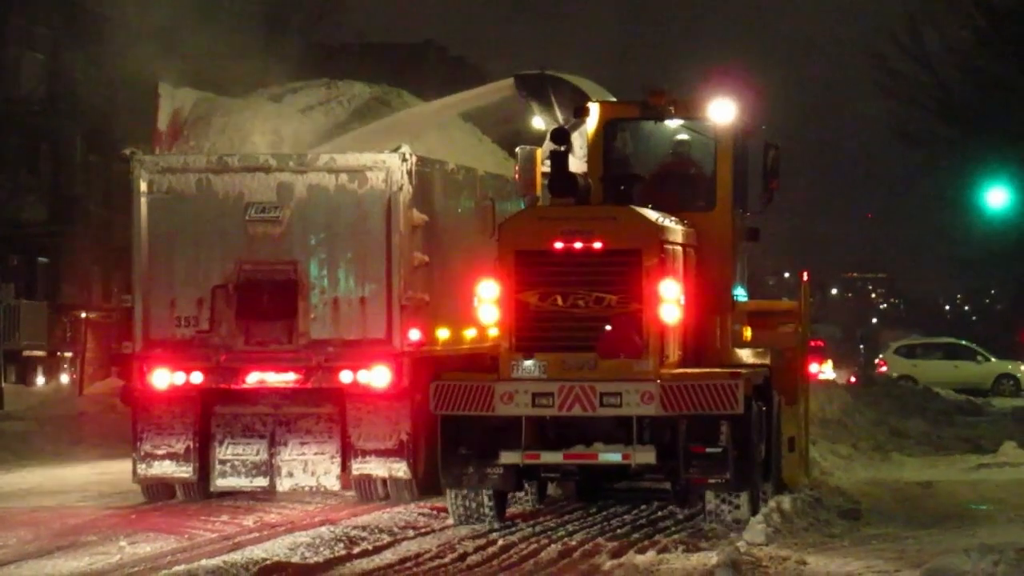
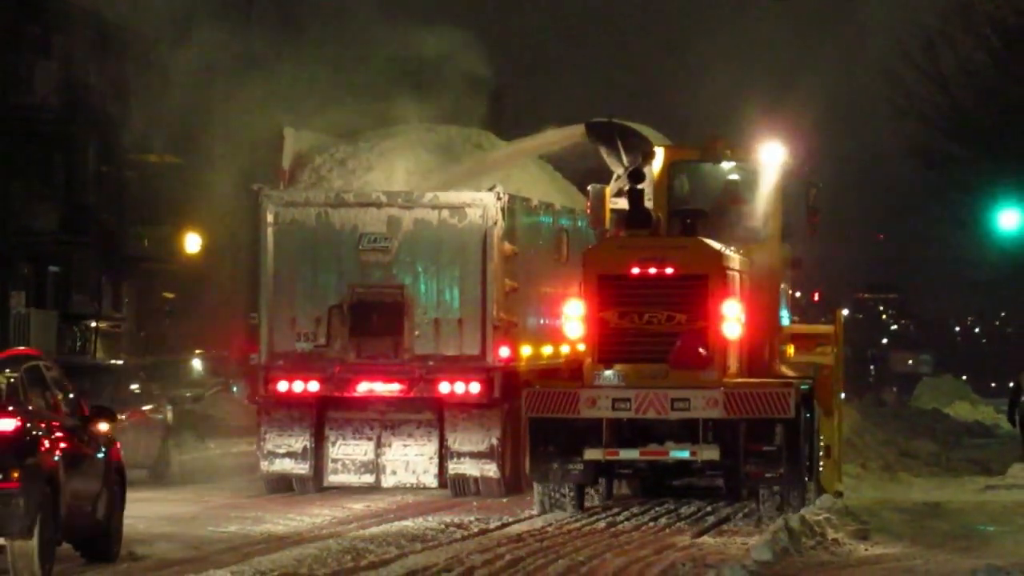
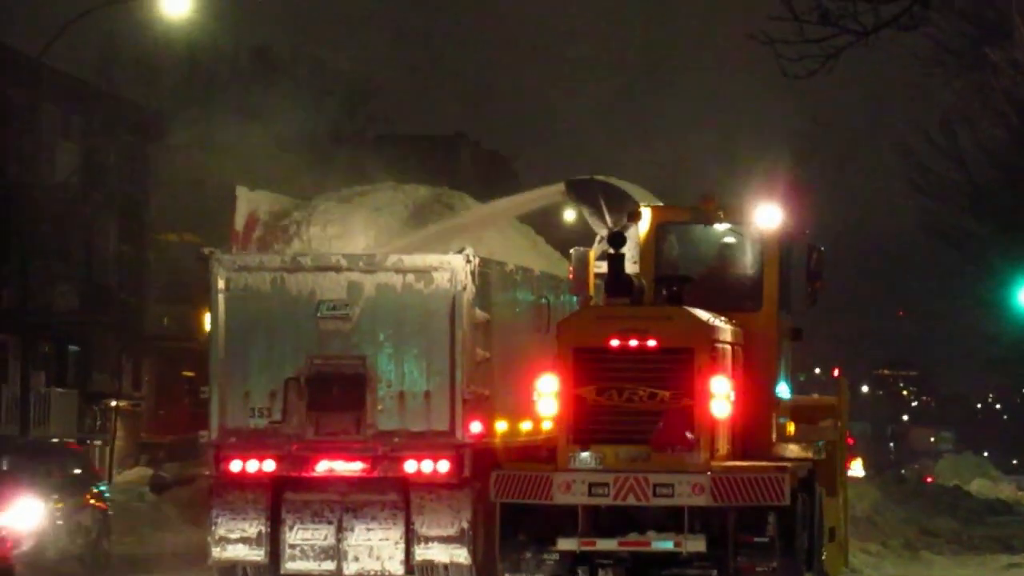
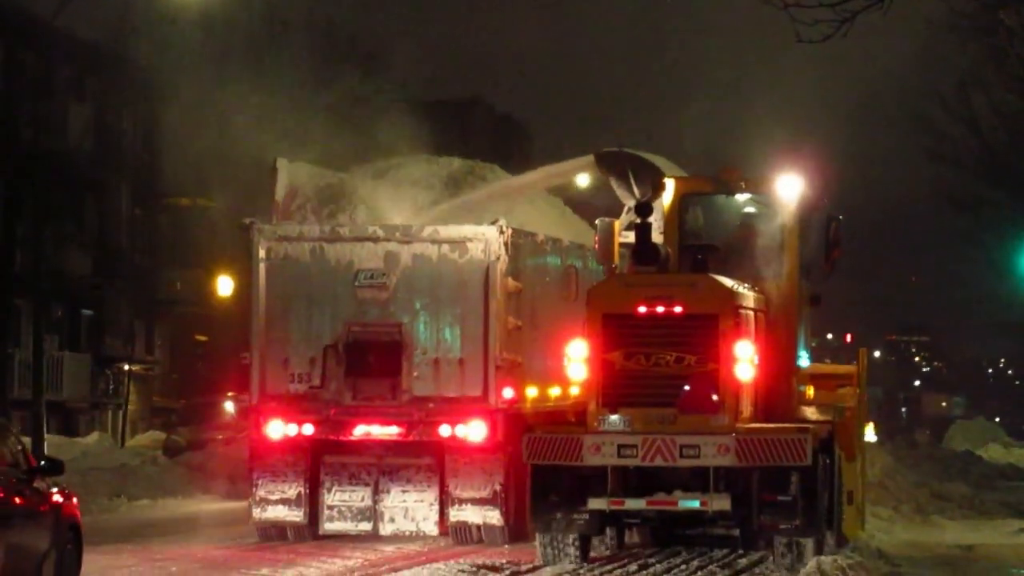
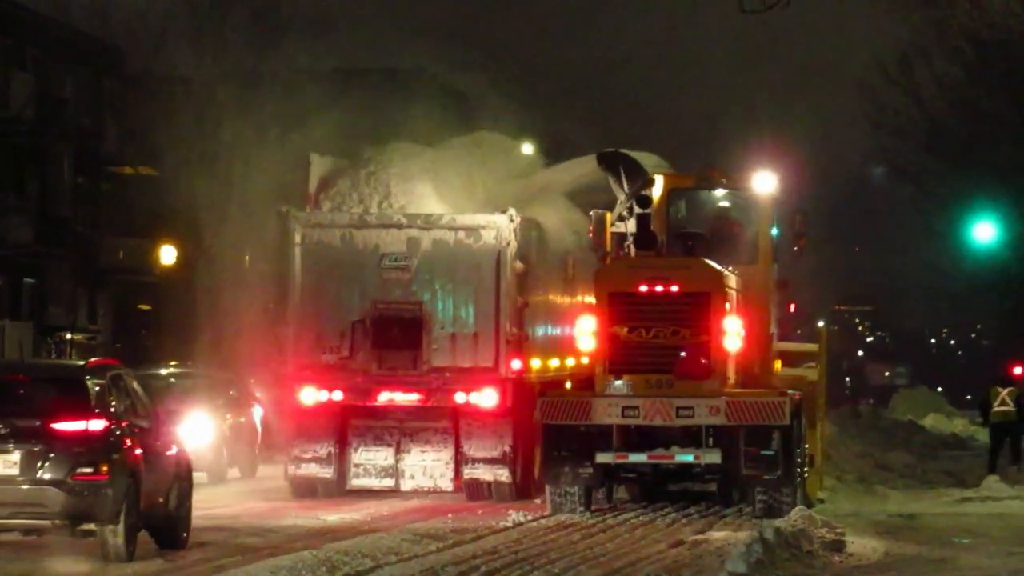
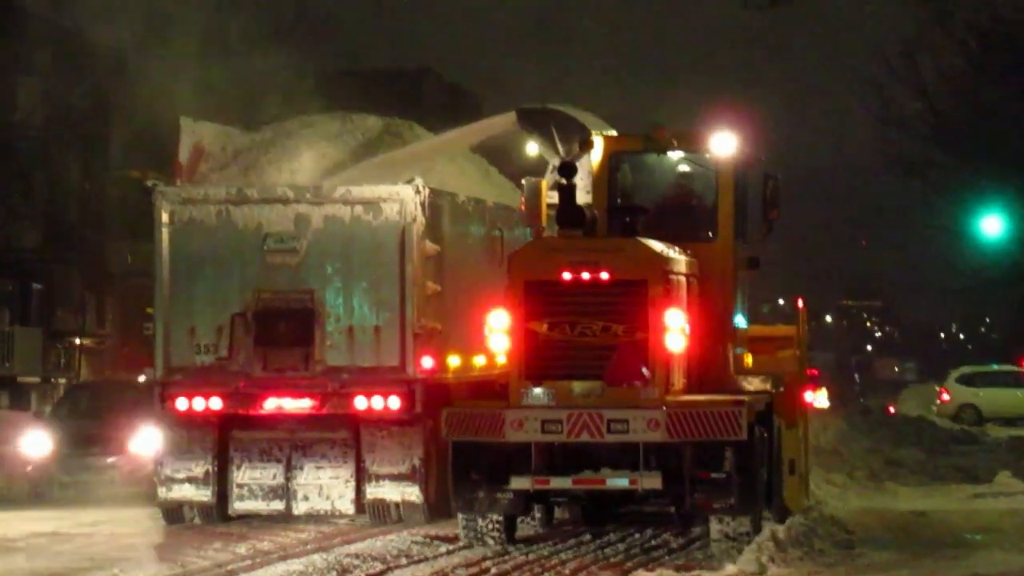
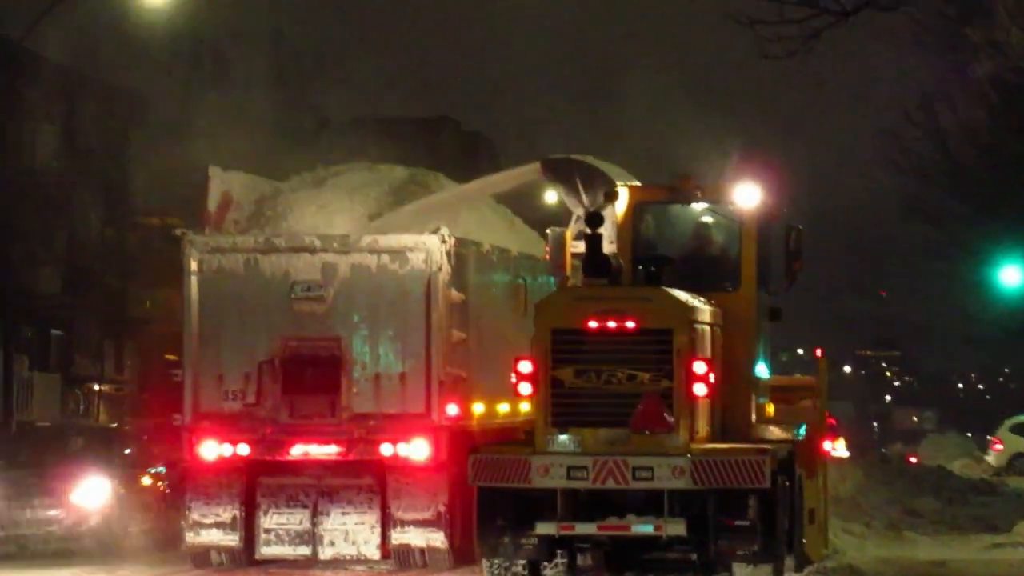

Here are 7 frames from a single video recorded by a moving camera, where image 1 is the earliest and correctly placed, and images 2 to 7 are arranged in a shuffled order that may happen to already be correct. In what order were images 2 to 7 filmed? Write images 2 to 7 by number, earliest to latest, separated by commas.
6, 7, 3, 4, 2, 5
